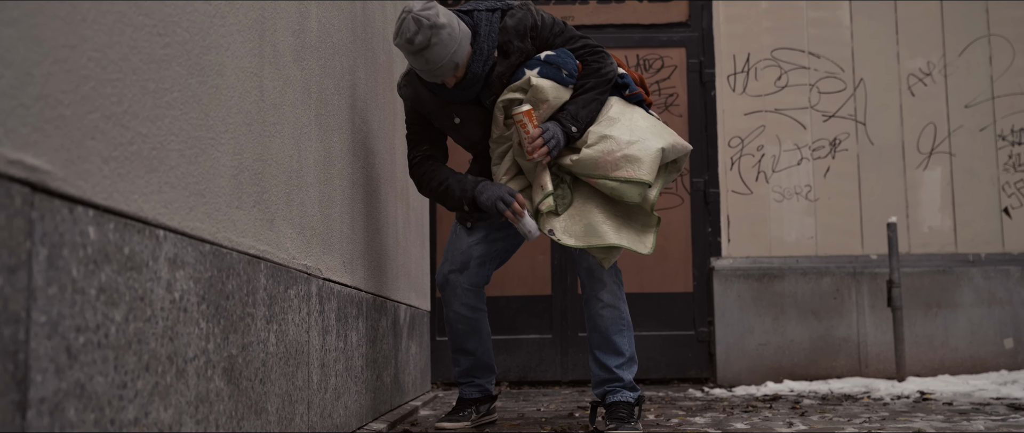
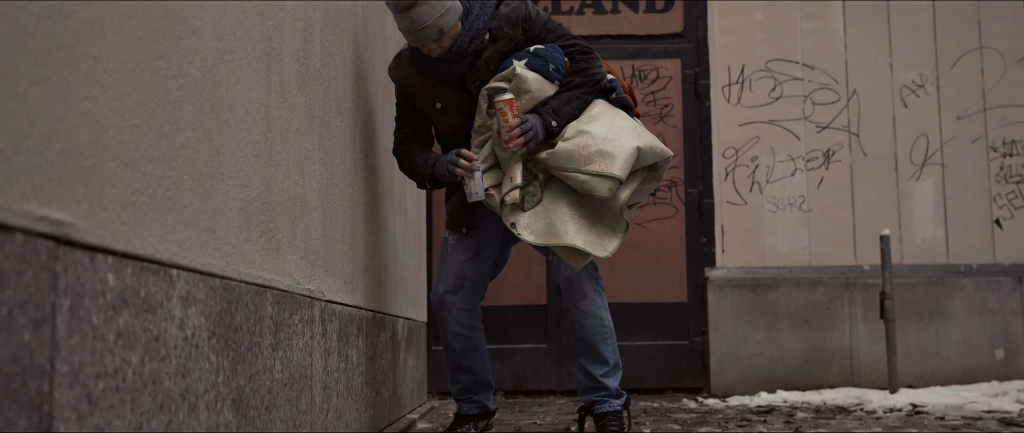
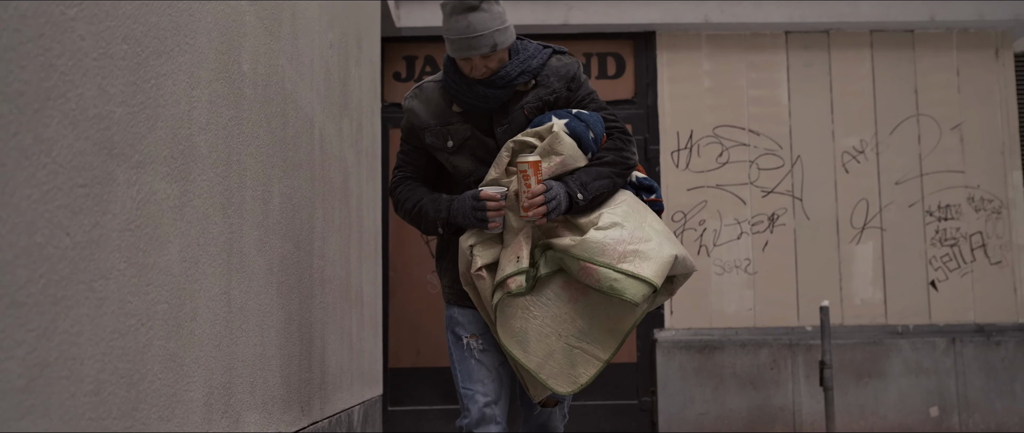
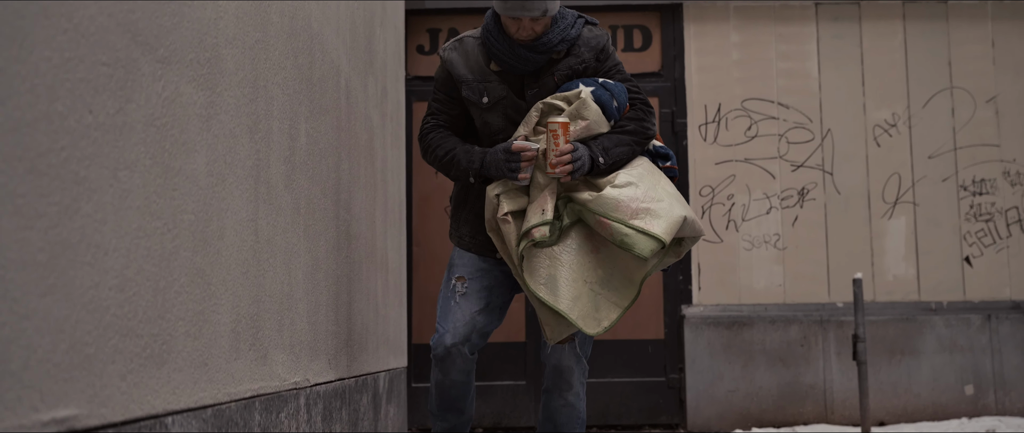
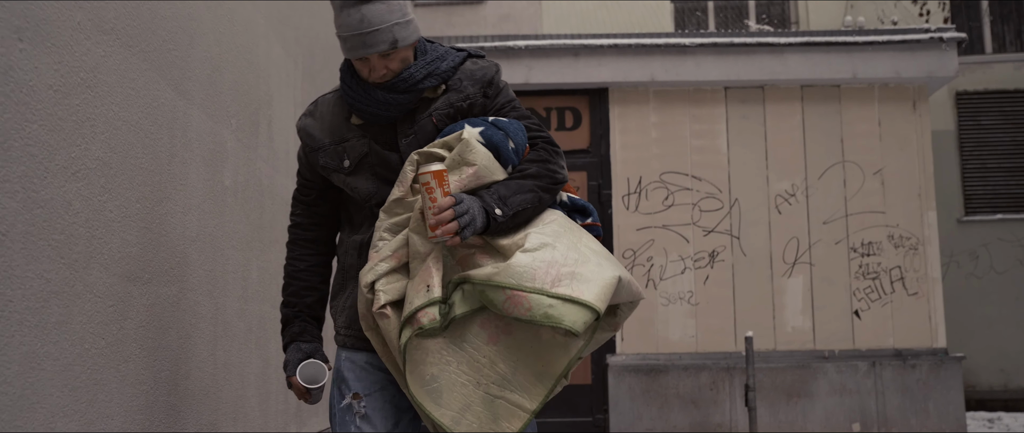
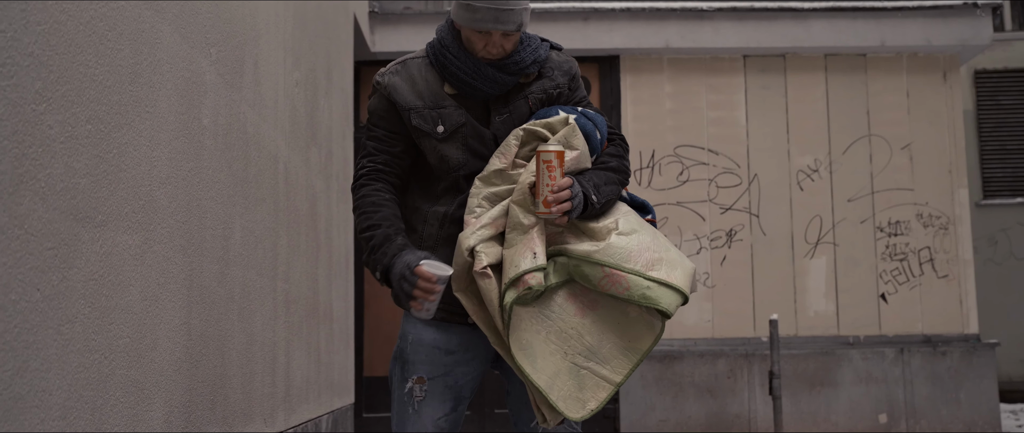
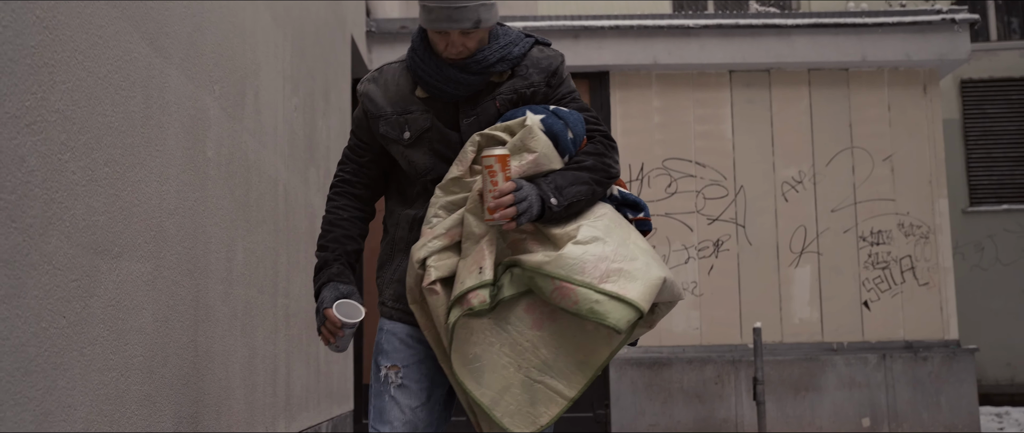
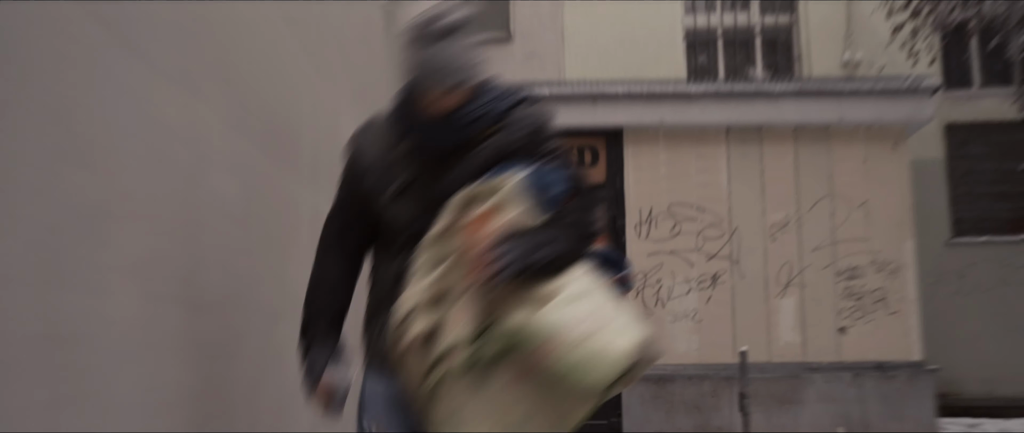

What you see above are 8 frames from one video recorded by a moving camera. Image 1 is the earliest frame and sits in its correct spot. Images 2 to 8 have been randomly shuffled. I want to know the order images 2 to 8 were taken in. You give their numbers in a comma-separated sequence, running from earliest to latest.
2, 4, 3, 6, 7, 5, 8
